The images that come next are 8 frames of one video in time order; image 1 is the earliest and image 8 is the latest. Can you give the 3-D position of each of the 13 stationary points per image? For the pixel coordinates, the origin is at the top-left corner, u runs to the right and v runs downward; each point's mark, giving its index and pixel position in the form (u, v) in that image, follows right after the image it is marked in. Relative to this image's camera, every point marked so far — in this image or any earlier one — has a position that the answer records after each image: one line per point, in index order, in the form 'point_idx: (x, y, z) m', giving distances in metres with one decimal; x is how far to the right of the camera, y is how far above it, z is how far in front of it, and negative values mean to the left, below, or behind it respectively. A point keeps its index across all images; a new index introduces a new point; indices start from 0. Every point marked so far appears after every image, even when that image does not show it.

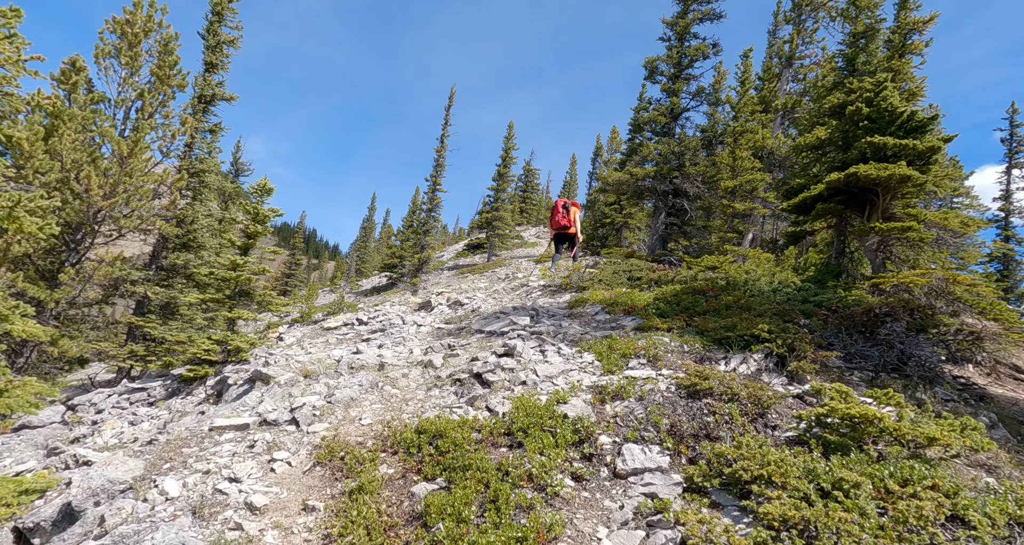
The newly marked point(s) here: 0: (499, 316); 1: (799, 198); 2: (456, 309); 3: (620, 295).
0: (-0.3, -1.1, +13.3) m
1: (+8.7, +2.3, +17.1) m
2: (-1.7, -1.1, +16.7) m
3: (+2.7, -0.6, +13.8) m
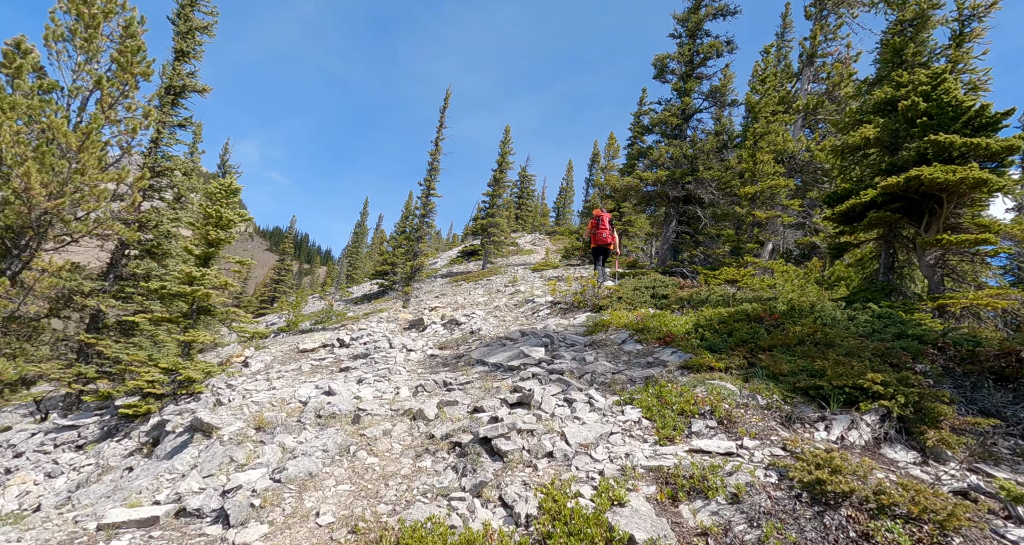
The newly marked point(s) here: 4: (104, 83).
0: (-0.1, -1.4, +11.1) m
1: (+8.9, +1.9, +15.0) m
2: (-1.6, -1.5, +14.4) m
3: (+2.9, -1.0, +11.6) m
4: (-13.7, +6.4, +18.7) m
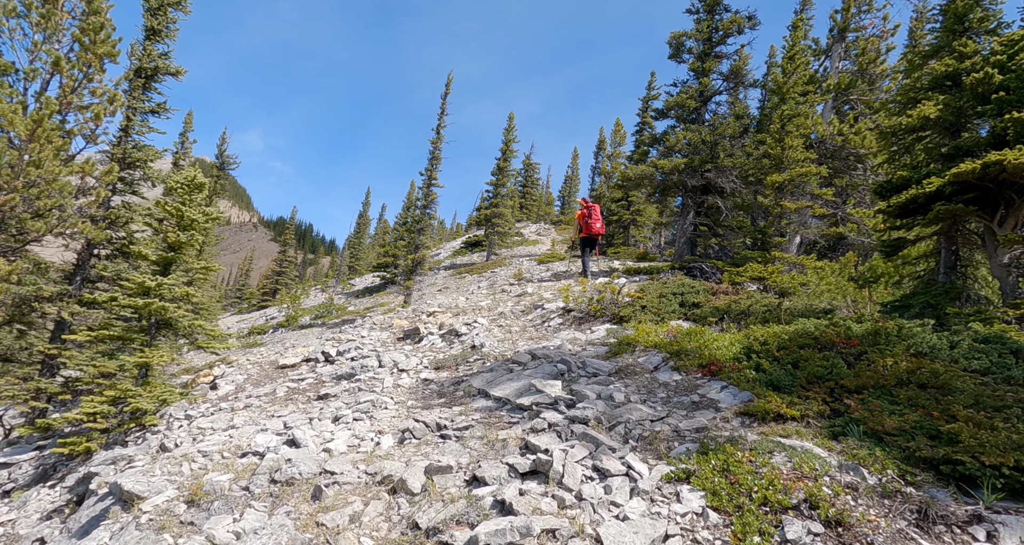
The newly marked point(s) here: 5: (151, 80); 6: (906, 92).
0: (0.0, -1.6, +9.2) m
1: (+9.0, +1.8, +13.0) m
2: (-1.4, -1.6, +12.6) m
3: (+3.0, -1.1, +9.6) m
4: (-13.5, +6.2, +16.8) m
5: (-12.3, +6.6, +19.1) m
6: (+10.3, +4.8, +14.6) m
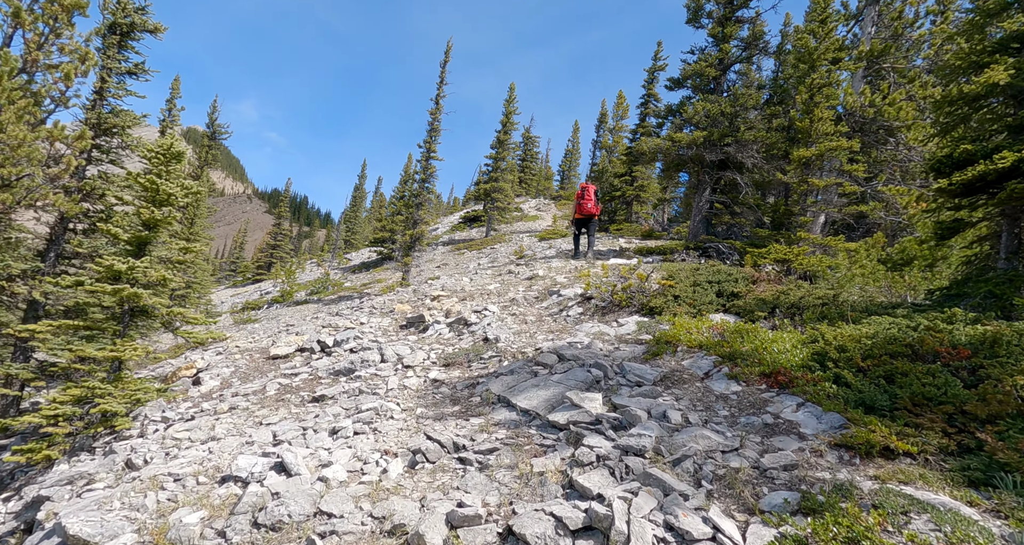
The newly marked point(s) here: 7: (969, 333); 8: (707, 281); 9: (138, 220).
0: (+0.4, -1.5, +7.9) m
1: (+9.4, +2.1, +11.6) m
2: (-1.1, -1.3, +11.3) m
3: (+3.4, -1.0, +8.4) m
4: (-13.1, +6.9, +15.1) m
5: (-11.9, +7.3, +17.4) m
6: (+10.7, +5.1, +13.1) m
7: (+5.5, -0.8, +6.7) m
8: (+4.1, -0.2, +11.7) m
9: (-7.4, +1.1, +11.1) m
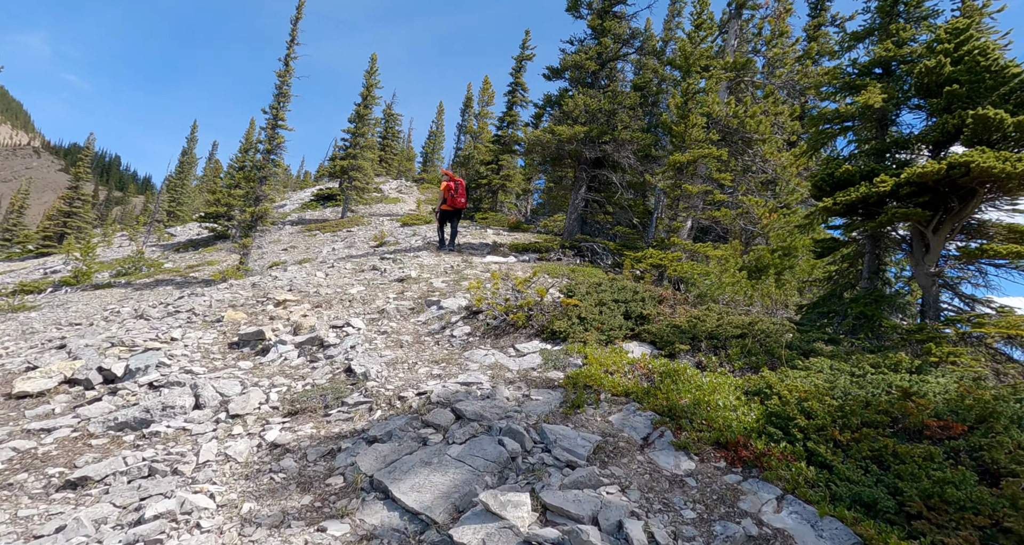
0: (-0.9, -1.8, +5.8) m
1: (+7.1, +1.6, +11.5) m
2: (-3.1, -1.5, +8.7) m
3: (+1.9, -1.4, +7.0) m
4: (-15.4, +7.2, +9.1) m
5: (-14.8, +7.7, +11.5) m
6: (+8.1, +4.6, +13.2) m
7: (+4.4, -1.3, +5.9) m
8: (+1.9, -0.5, +10.3) m
9: (-9.0, +1.1, +6.8) m
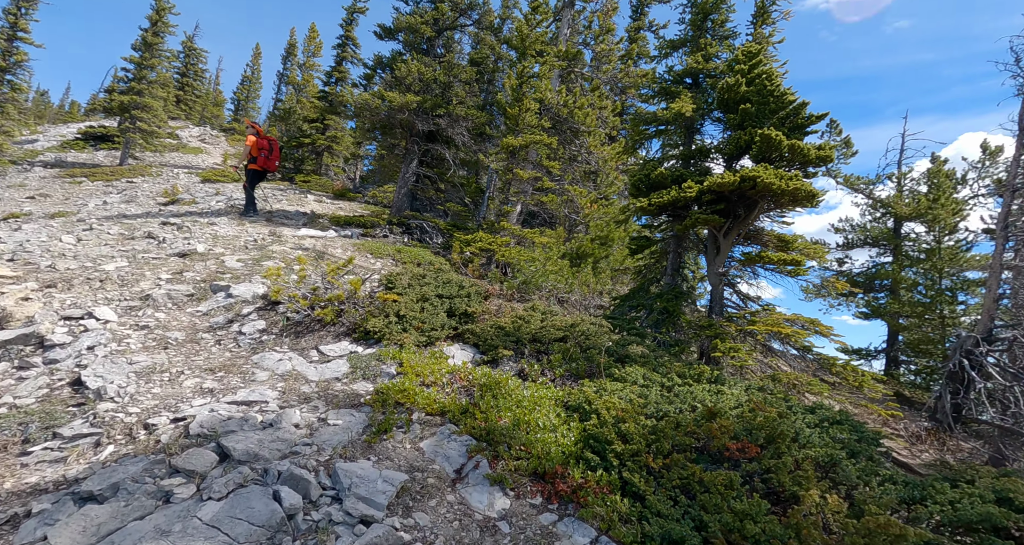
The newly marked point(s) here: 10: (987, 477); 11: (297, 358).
0: (-2.6, -1.8, +4.4) m
1: (+3.4, +1.6, +12.1) m
2: (-5.6, -1.2, +6.5) m
3: (-0.3, -1.5, +6.3) m
4: (-16.9, +8.0, +2.8) m
5: (-17.1, +8.6, +5.3) m
6: (+4.0, +4.6, +13.9) m
7: (+2.4, -1.6, +6.0) m
8: (-1.3, -0.4, +9.5) m
9: (-10.5, +1.5, +2.8) m
10: (+5.5, -2.4, +6.4) m
11: (-2.8, -1.1, +7.3) m
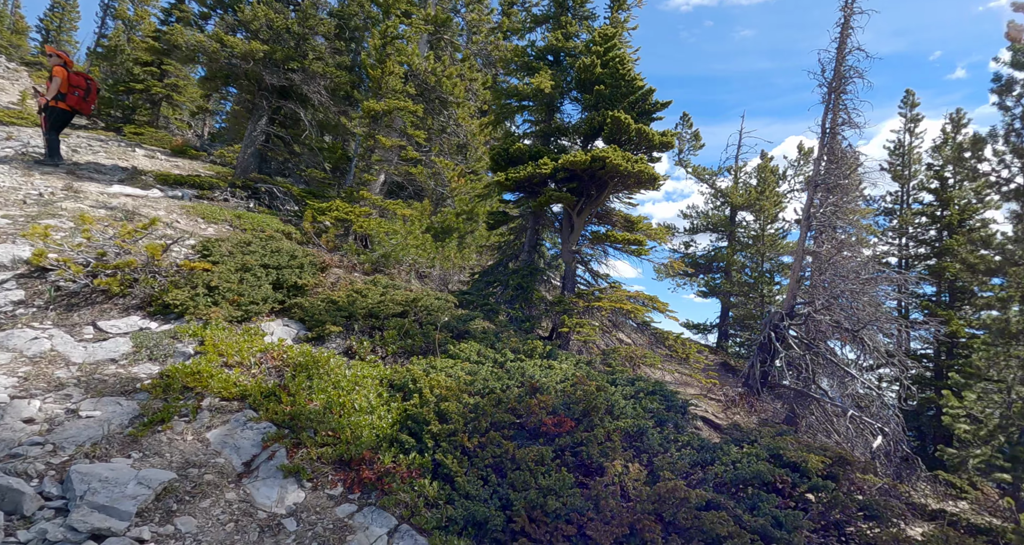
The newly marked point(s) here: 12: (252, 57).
0: (-4.1, -1.5, +3.3) m
1: (+0.2, +2.1, +12.1) m
2: (-7.4, -0.8, +4.7) m
3: (-2.2, -1.1, +5.7) m
4: (-17.3, +8.5, -1.9) m
5: (-18.0, +9.2, +0.5) m
6: (+0.5, +5.2, +13.8) m
7: (+0.5, -1.3, +6.1) m
8: (-3.9, +0.1, +8.5) m
9: (-11.3, +1.9, -0.2) m
10: (+3.4, -2.1, +7.2) m
11: (-4.9, -0.7, +6.1) m
12: (-9.0, +7.4, +19.1) m
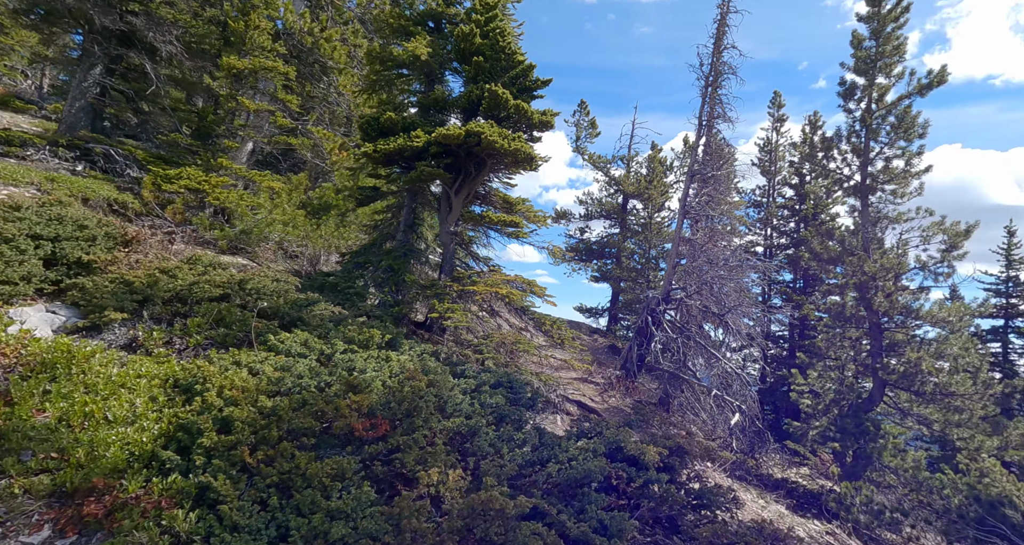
0: (-5.3, -1.3, +1.7) m
1: (-2.6, +2.5, +11.0) m
2: (-8.8, -0.5, +2.4) m
3: (-3.9, -0.9, +4.4) m
4: (-17.2, +8.7, -6.1) m
5: (-18.3, +9.5, -3.9) m
6: (-2.5, +5.6, +12.6) m
7: (-1.3, -1.1, +5.2) m
8: (-6.0, +0.4, +6.8) m
9: (-11.7, +2.0, -3.1) m
10: (+1.3, -2.0, +6.8) m
11: (-6.5, -0.4, +4.3) m
12: (-12.7, +8.2, +16.1) m
